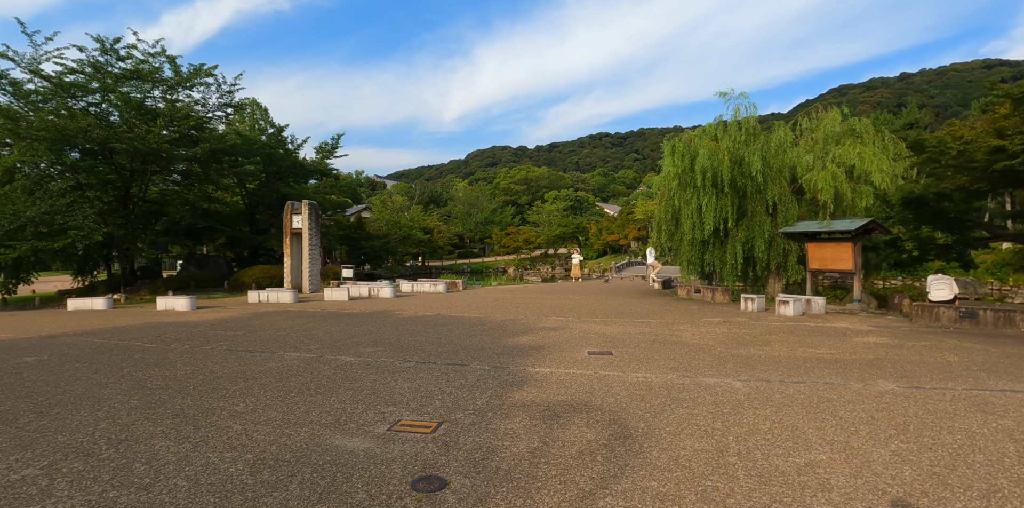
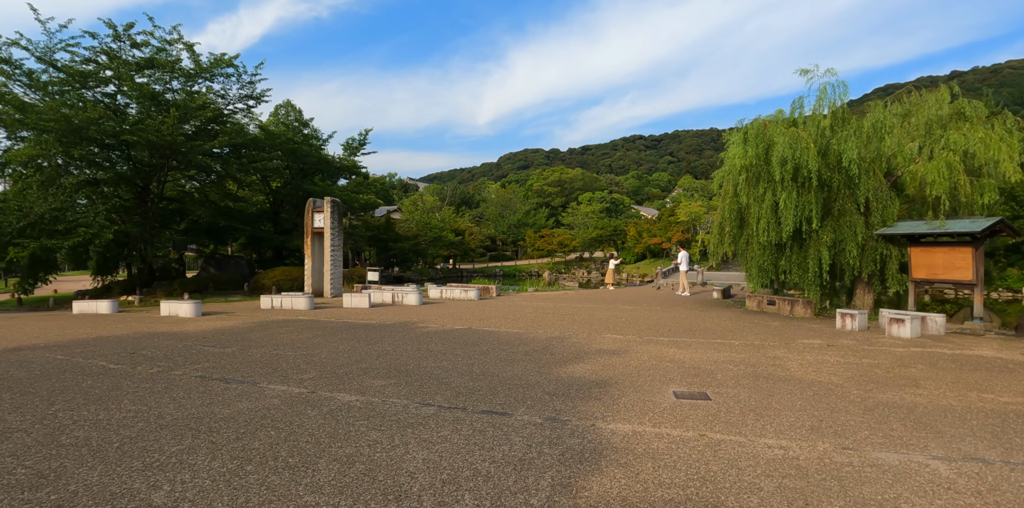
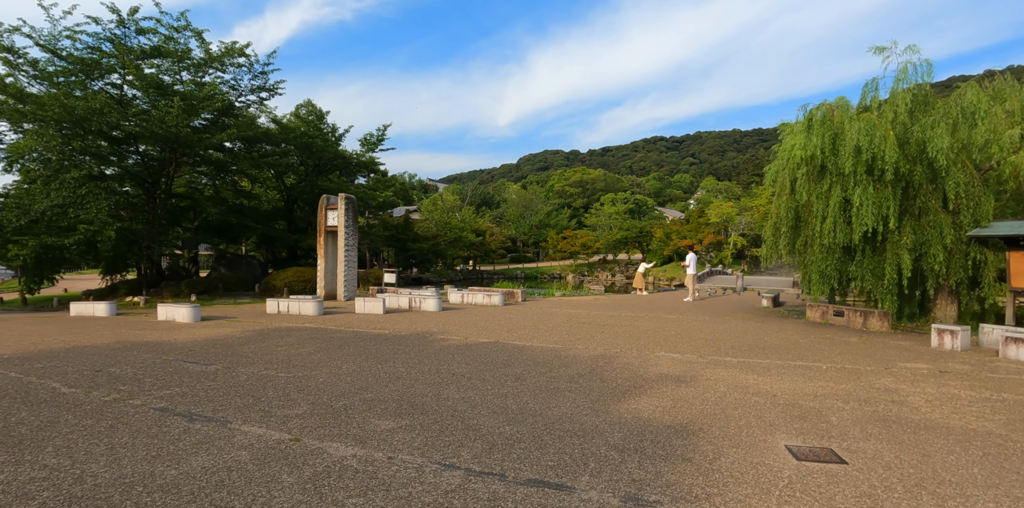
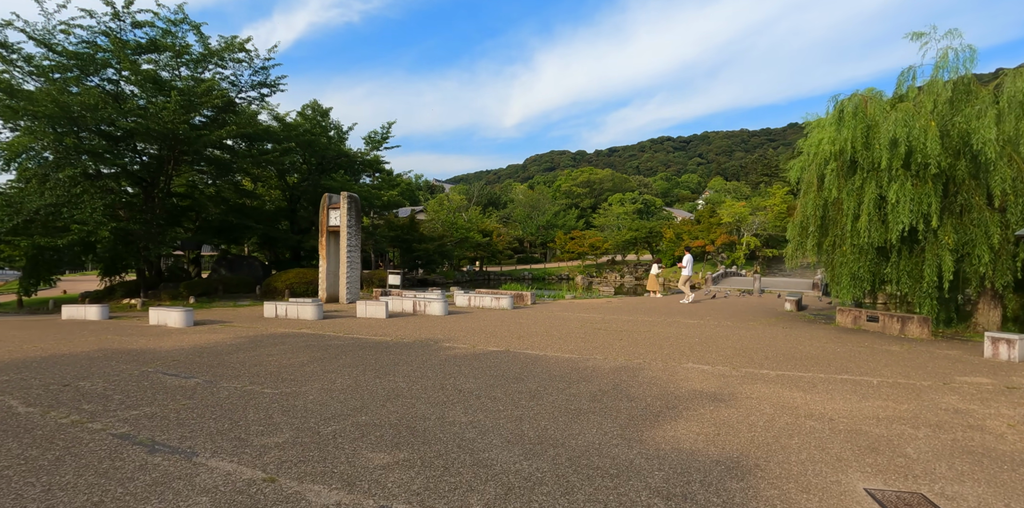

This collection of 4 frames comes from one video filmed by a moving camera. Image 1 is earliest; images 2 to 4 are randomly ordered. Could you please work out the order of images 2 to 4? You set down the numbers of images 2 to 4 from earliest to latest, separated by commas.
2, 3, 4
